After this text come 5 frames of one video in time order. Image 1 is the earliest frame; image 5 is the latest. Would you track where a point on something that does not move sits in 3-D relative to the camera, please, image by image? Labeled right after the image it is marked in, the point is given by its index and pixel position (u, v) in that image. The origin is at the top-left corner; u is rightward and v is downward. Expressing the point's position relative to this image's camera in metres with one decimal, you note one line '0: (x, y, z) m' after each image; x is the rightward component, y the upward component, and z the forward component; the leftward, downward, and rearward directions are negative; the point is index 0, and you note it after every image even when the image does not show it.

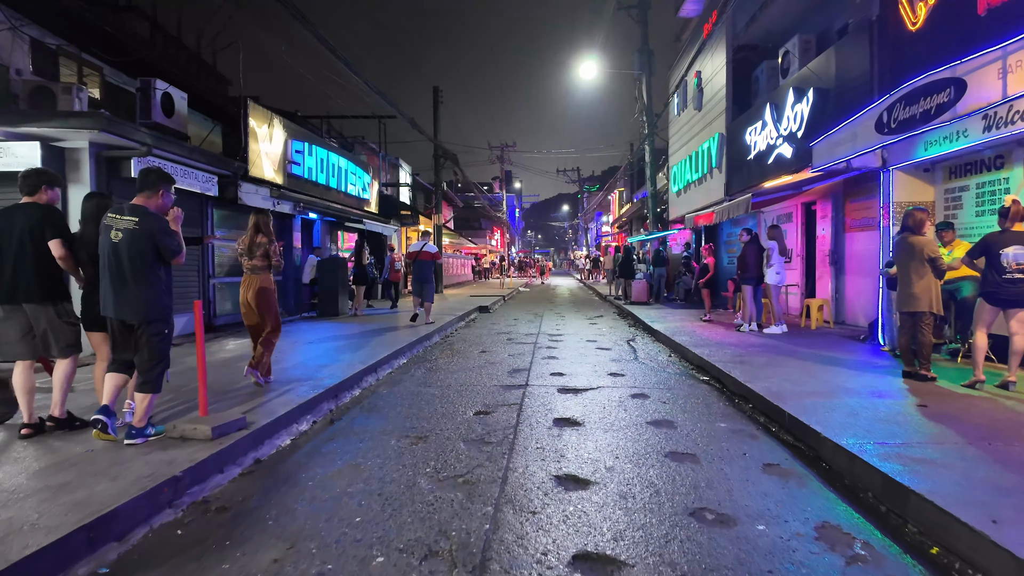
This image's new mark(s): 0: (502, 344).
0: (-0.1, -0.9, +9.0) m
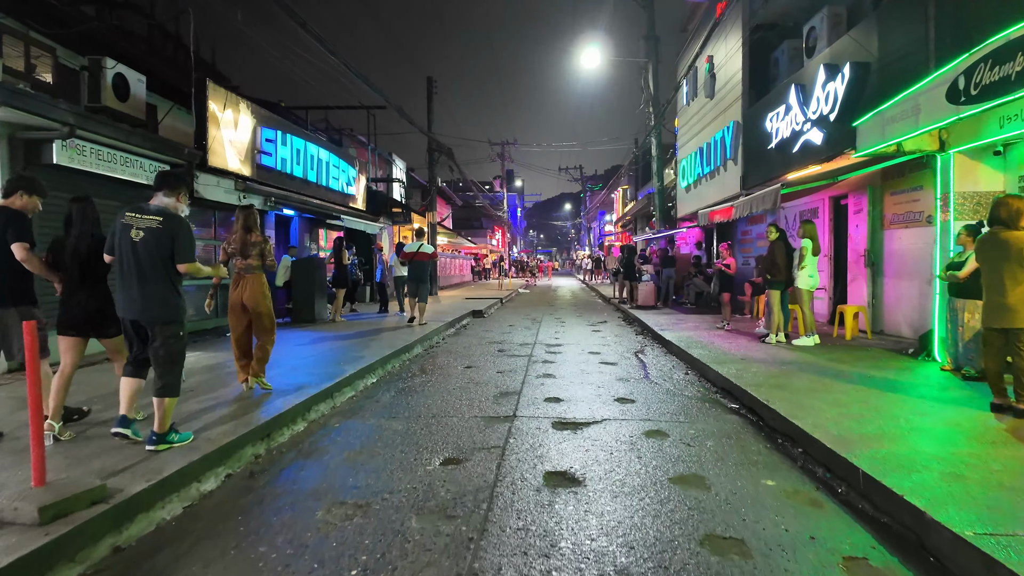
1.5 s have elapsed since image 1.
0: (-0.3, -0.9, +7.8) m
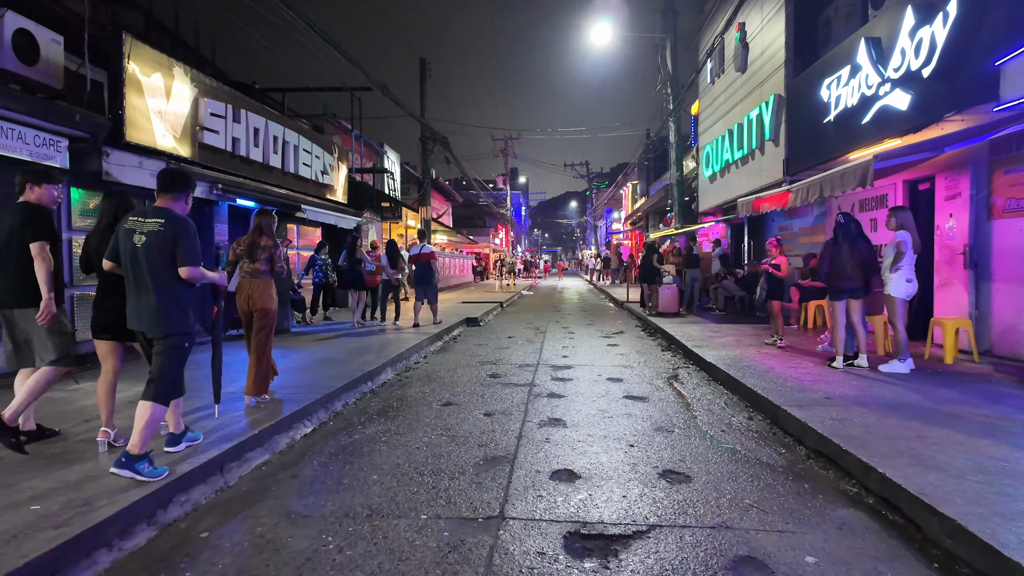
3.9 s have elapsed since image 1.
0: (-0.3, -1.0, +5.9) m
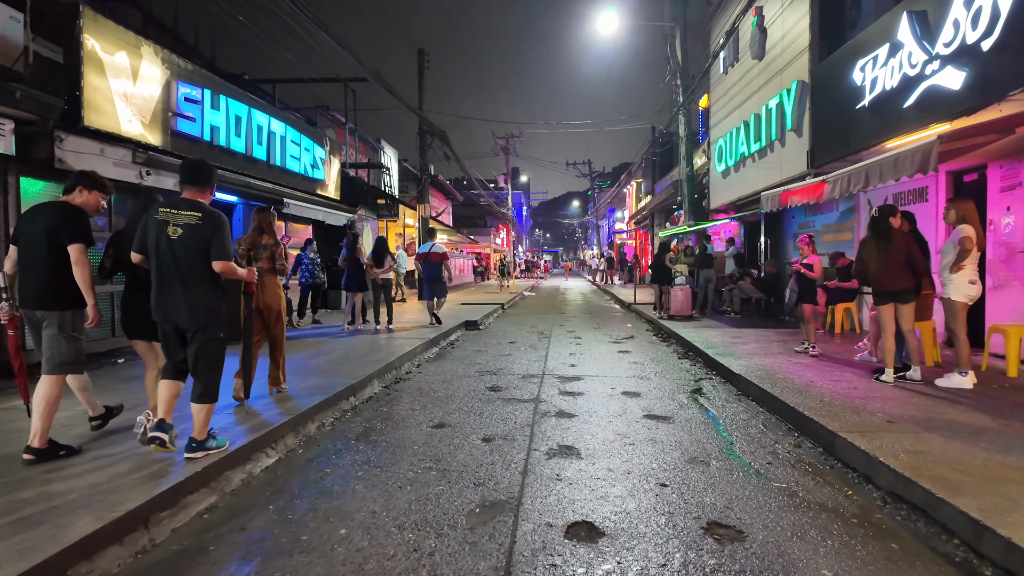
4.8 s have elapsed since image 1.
0: (-0.3, -1.0, +5.2) m
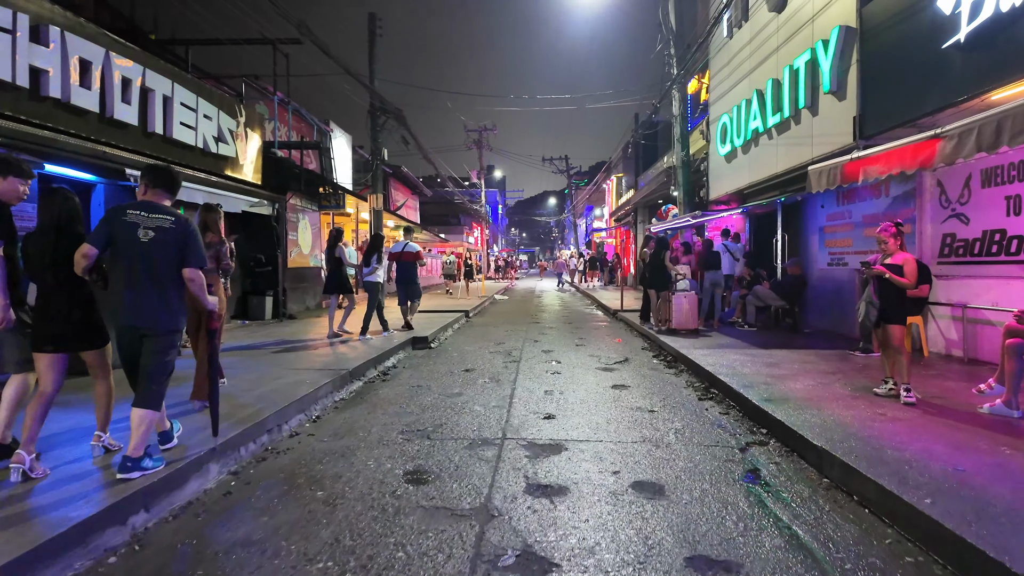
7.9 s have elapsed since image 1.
0: (-0.6, -1.1, +2.8) m
